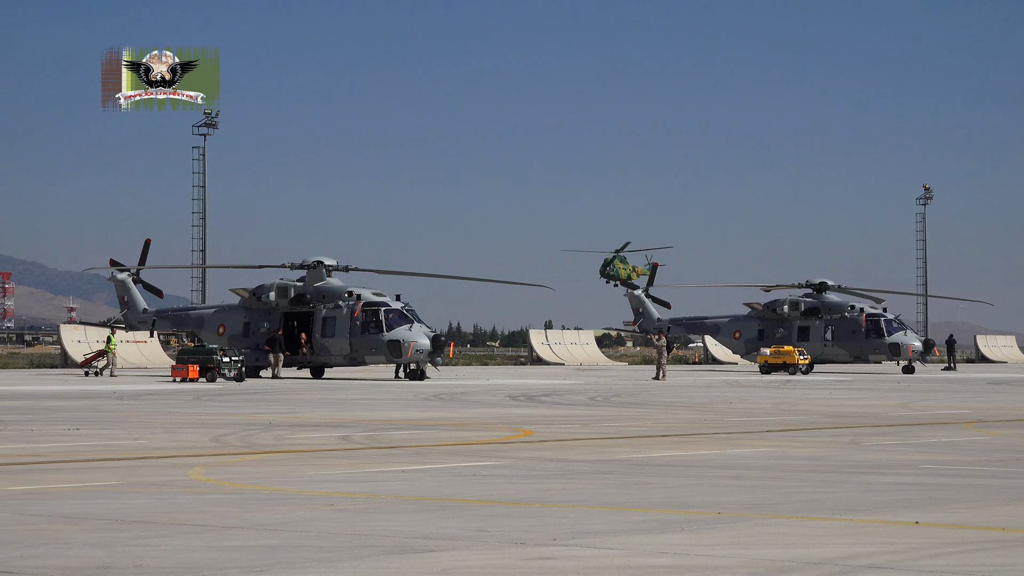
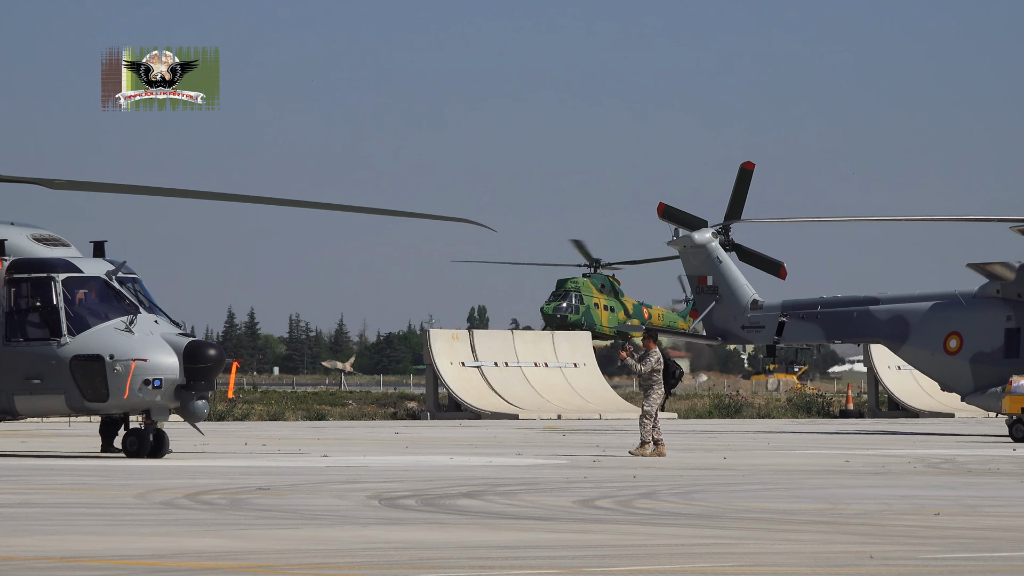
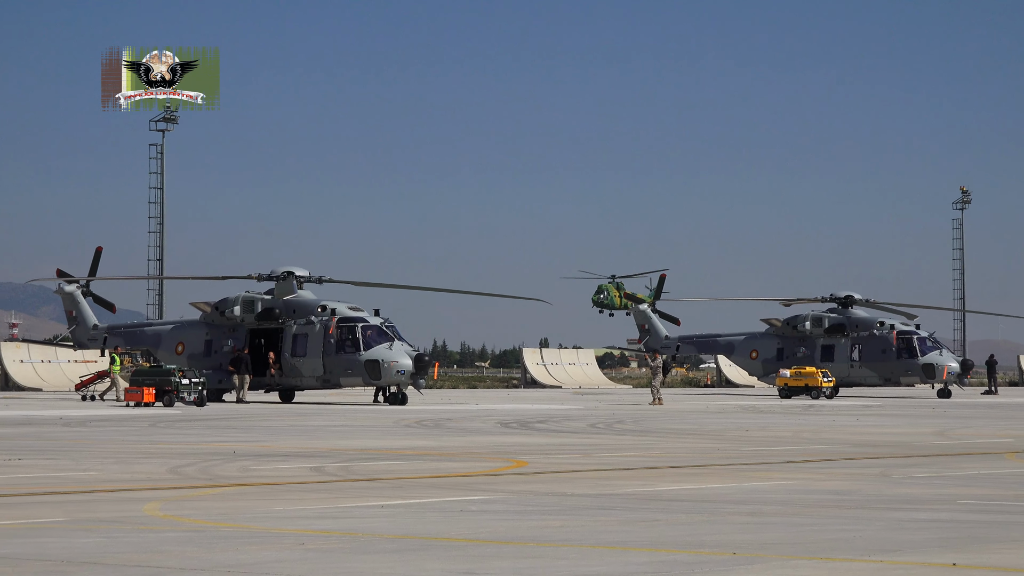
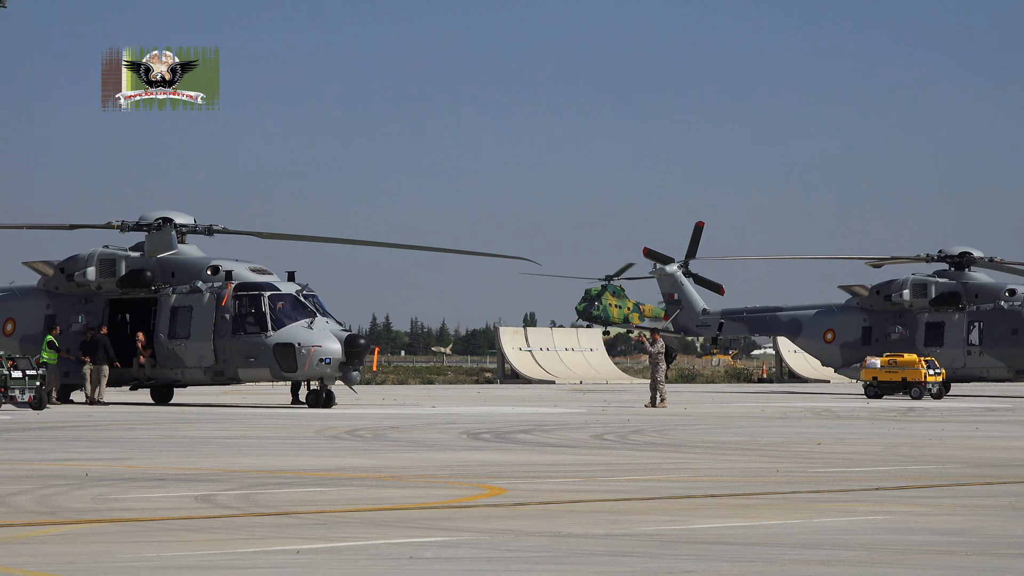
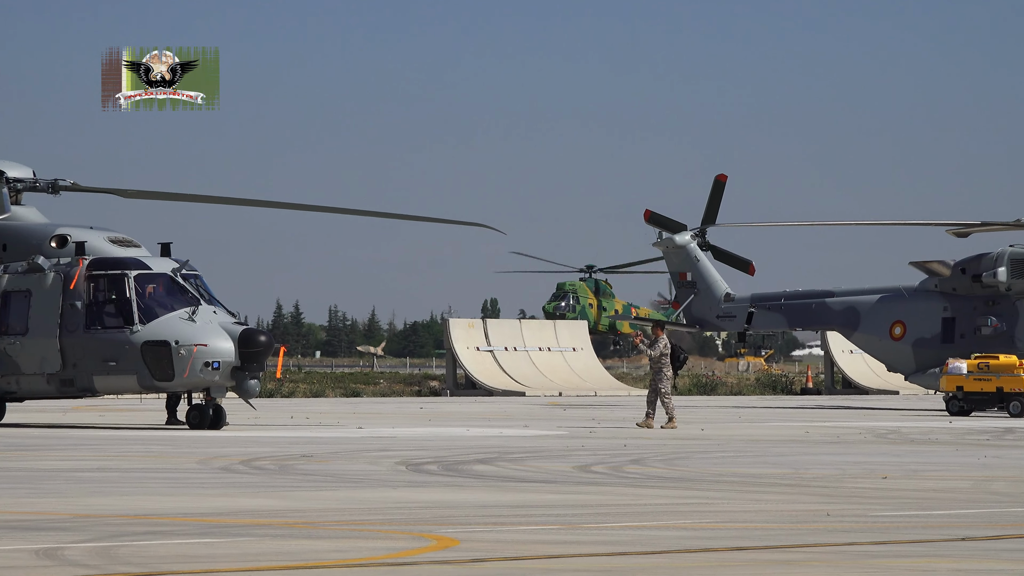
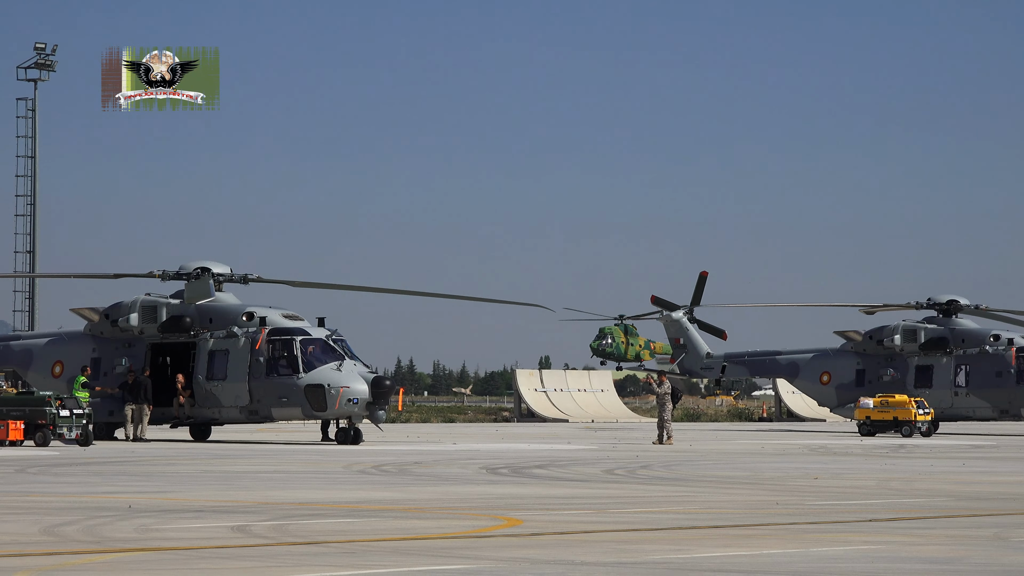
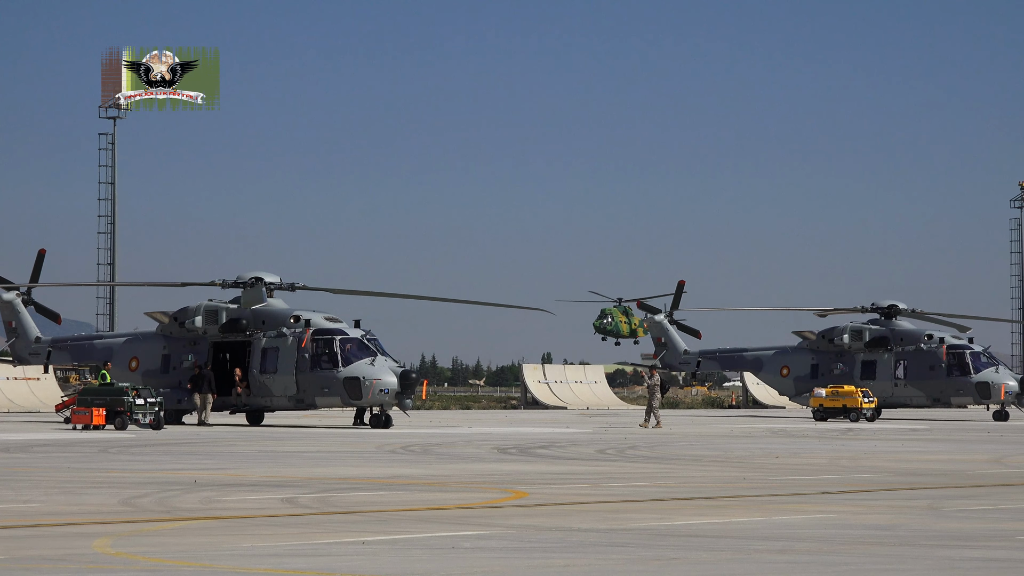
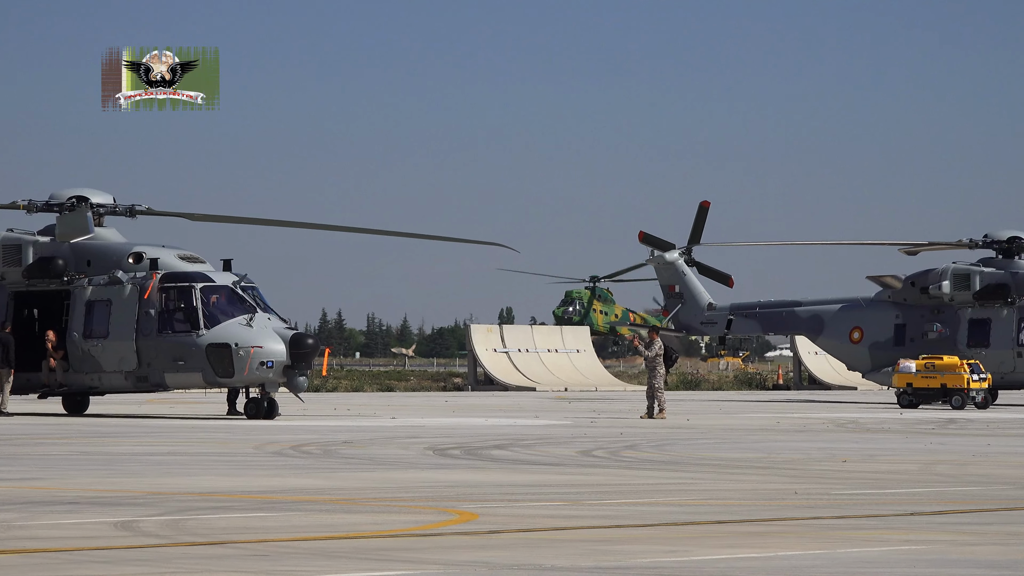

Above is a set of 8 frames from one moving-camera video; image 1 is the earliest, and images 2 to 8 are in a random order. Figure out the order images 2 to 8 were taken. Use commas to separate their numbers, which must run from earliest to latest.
3, 7, 6, 4, 8, 5, 2
